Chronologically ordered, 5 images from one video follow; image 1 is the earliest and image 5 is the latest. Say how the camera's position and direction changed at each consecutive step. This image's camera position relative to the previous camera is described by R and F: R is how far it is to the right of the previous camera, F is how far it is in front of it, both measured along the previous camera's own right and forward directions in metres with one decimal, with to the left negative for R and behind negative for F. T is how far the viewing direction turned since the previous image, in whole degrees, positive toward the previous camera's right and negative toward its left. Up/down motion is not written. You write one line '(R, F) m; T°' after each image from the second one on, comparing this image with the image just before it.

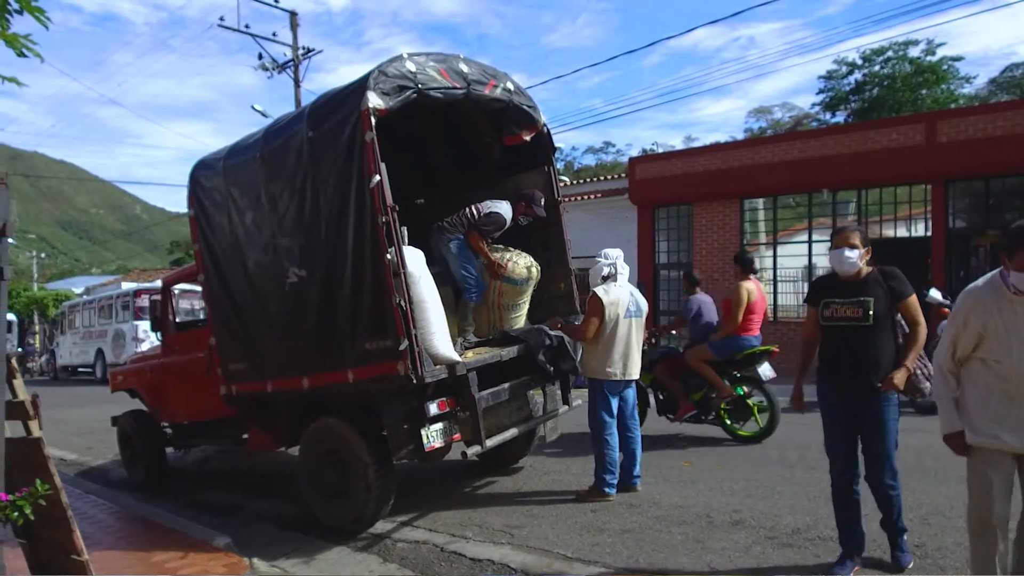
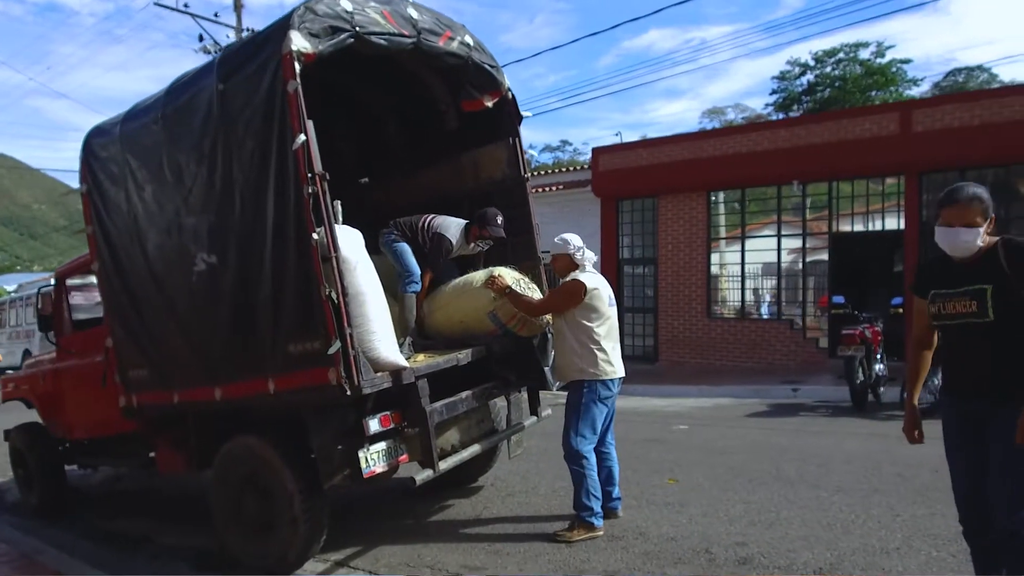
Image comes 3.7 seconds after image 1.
(0.0, +1.0) m; +3°
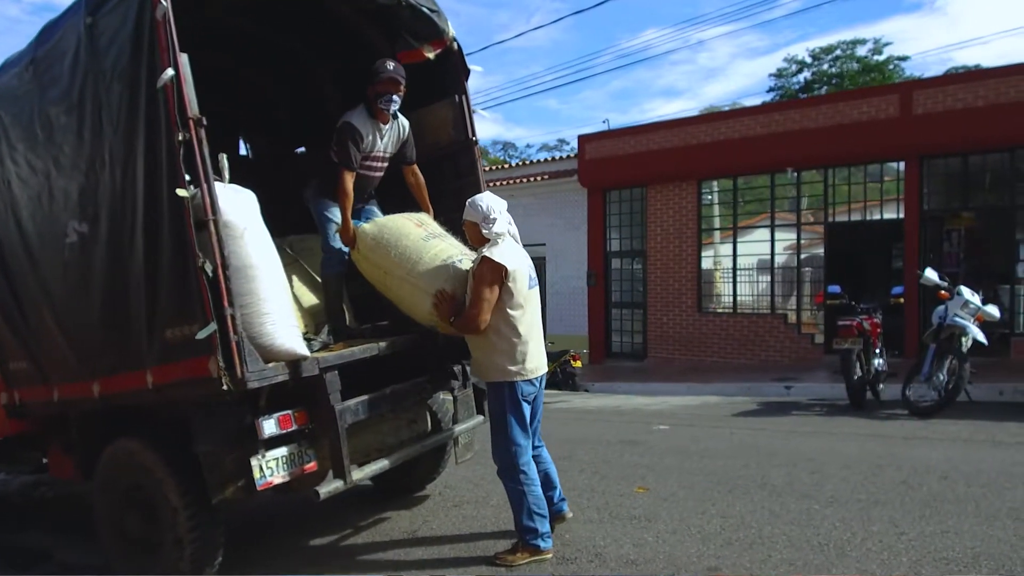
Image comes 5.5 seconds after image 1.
(+0.4, +0.8) m; 0°
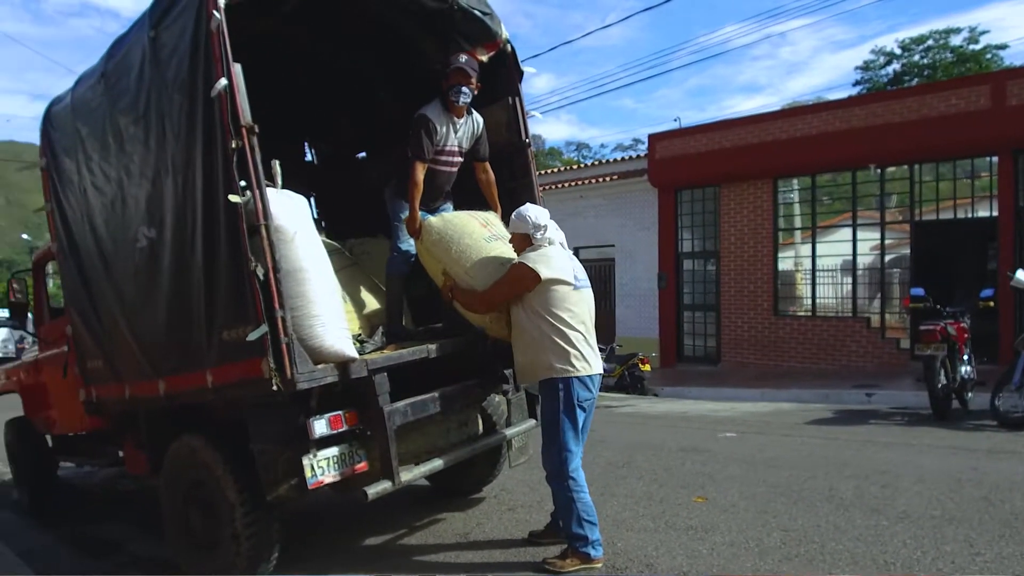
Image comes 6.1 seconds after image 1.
(+0.1, 0.0) m; -6°
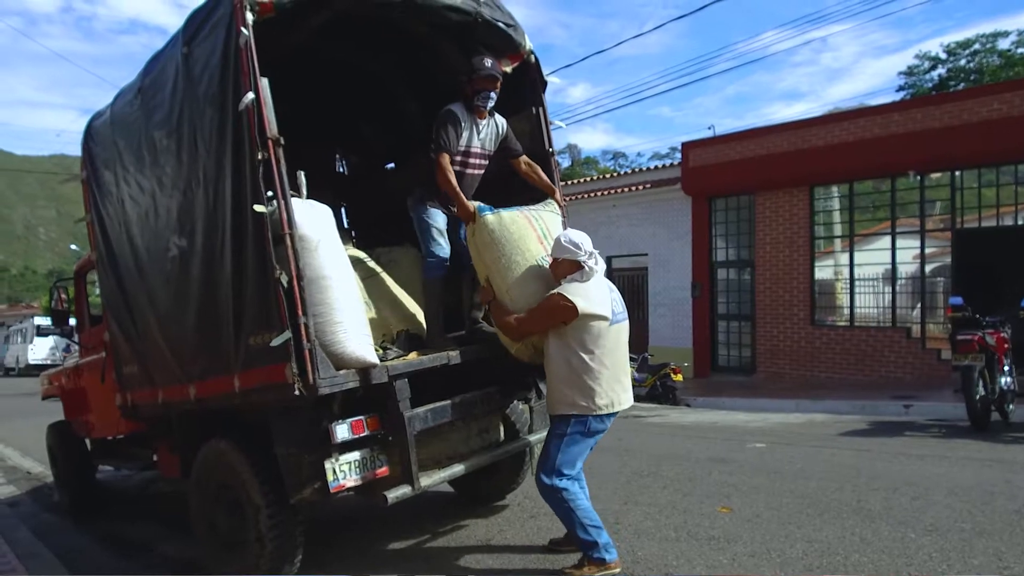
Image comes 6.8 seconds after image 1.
(+0.1, 0.0) m; -3°
